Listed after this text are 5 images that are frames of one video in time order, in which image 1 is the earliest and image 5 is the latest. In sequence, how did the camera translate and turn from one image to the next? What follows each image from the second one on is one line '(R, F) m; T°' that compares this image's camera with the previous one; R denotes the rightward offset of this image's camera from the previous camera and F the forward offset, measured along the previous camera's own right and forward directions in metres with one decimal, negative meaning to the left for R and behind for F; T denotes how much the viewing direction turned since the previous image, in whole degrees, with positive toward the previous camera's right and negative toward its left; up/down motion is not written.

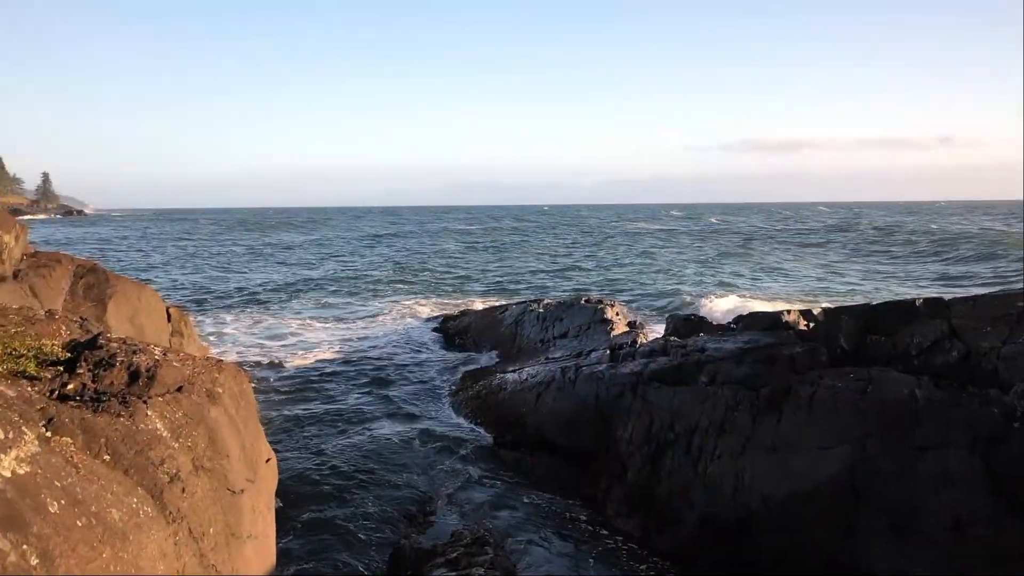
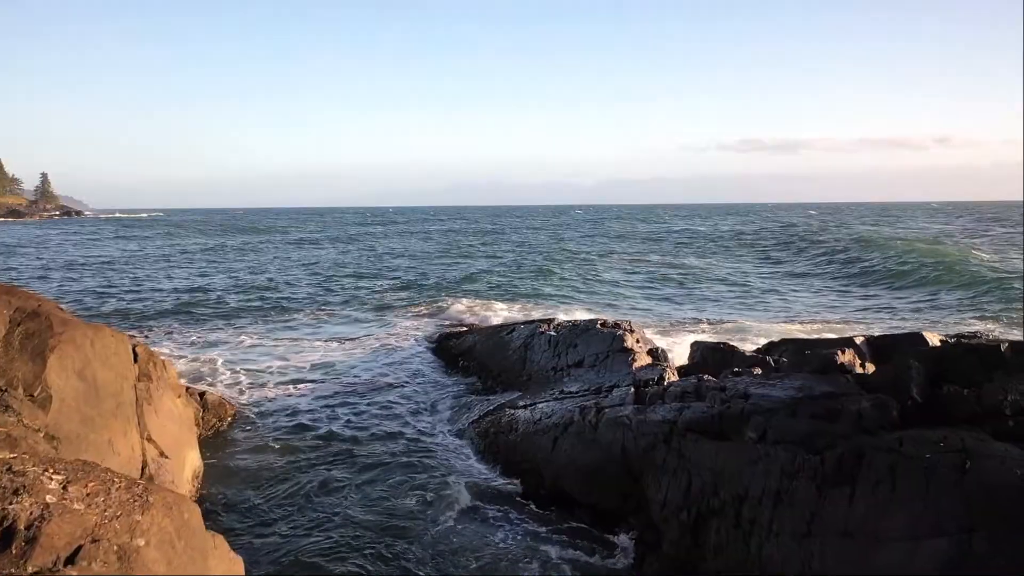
(-0.2, +1.0) m; 0°
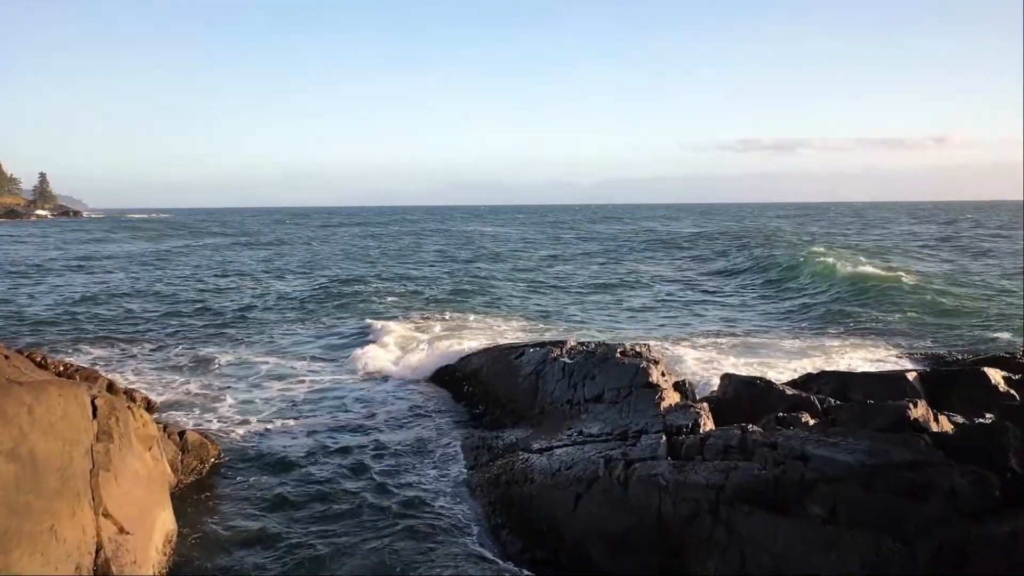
(-0.2, +1.0) m; 0°
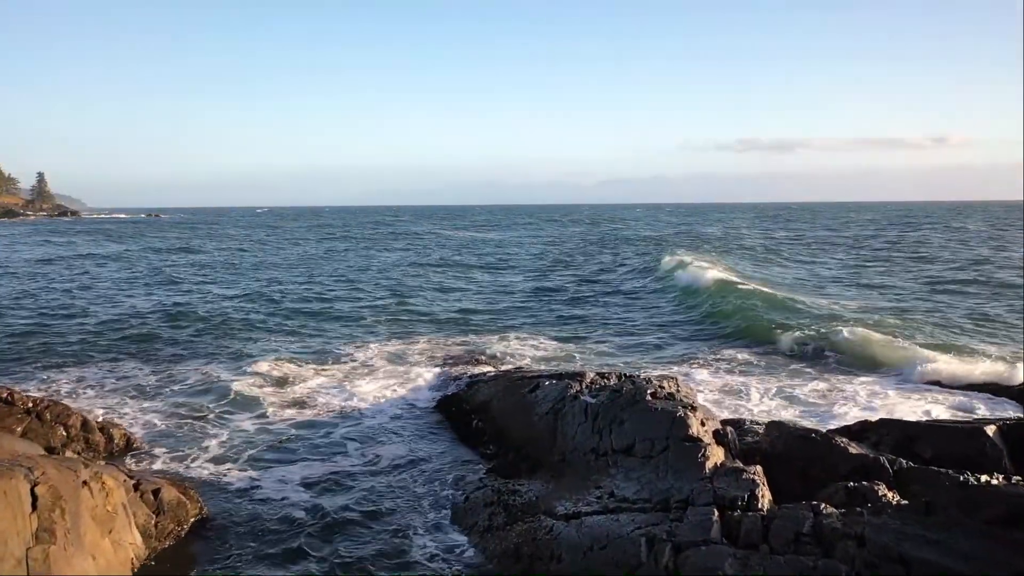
(-0.3, +1.1) m; 0°
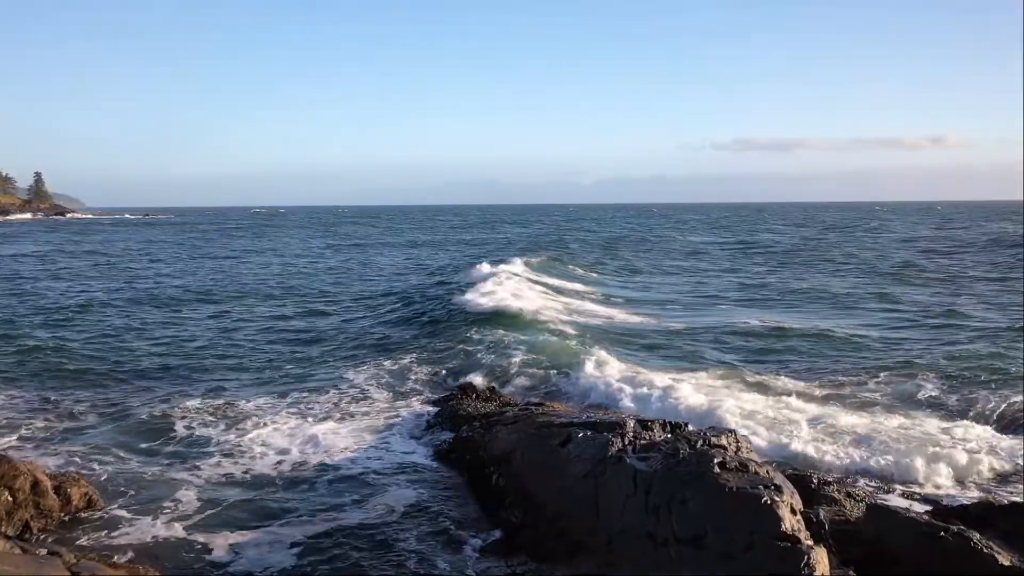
(-0.4, +1.7) m; 0°
